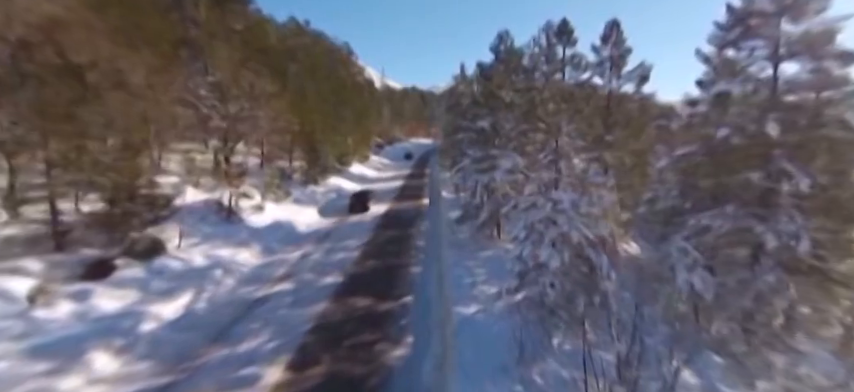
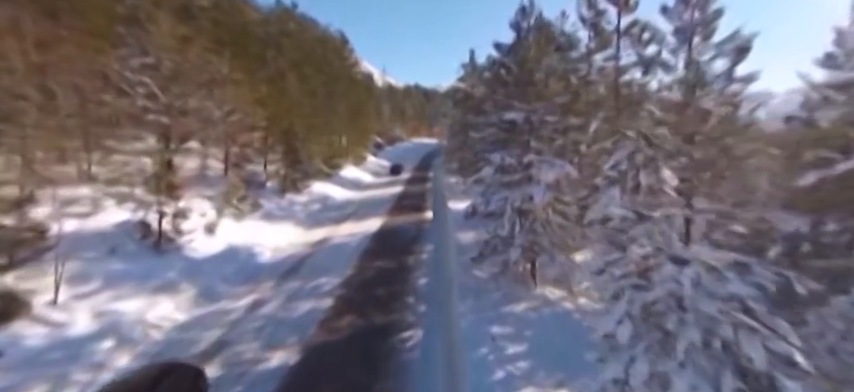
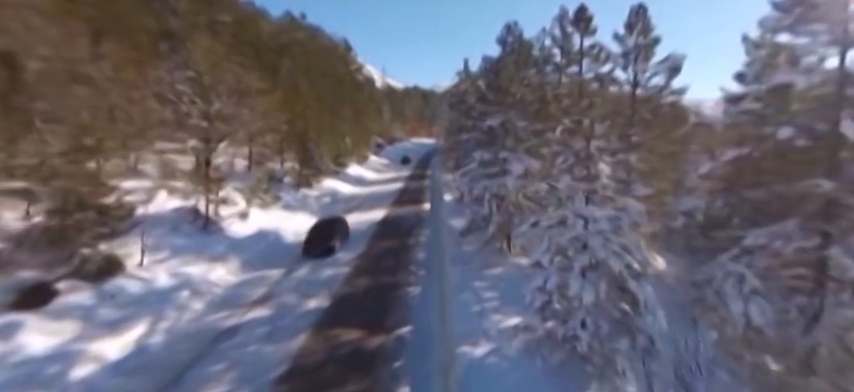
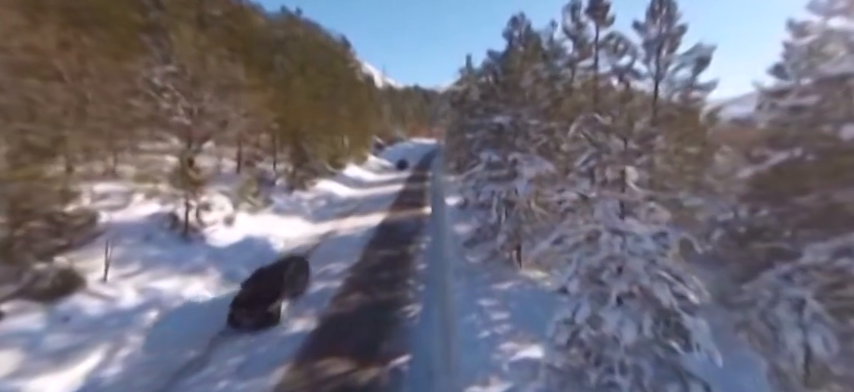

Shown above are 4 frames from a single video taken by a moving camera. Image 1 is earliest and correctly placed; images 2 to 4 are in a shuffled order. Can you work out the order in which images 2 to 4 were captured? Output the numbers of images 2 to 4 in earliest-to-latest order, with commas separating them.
3, 4, 2
